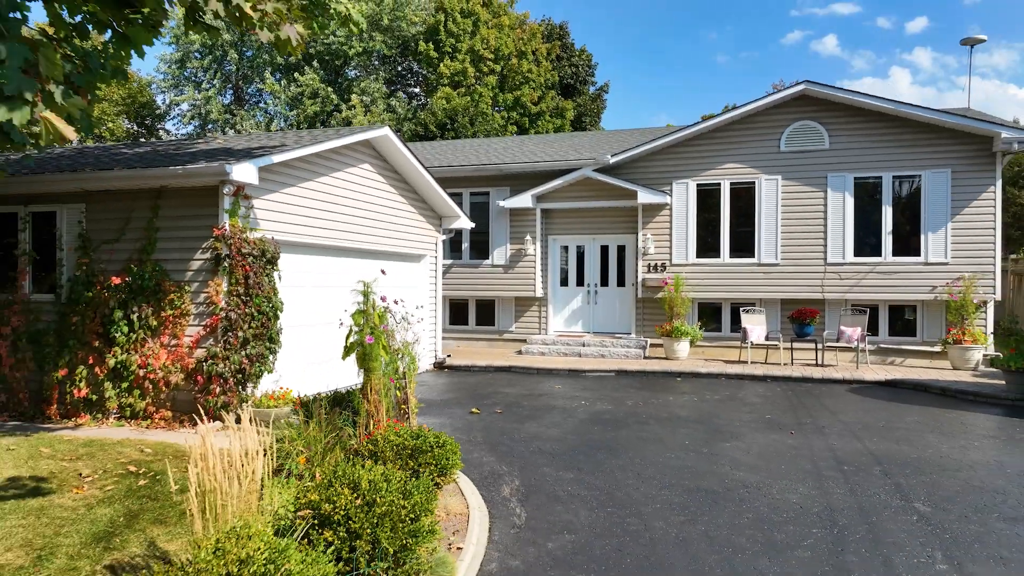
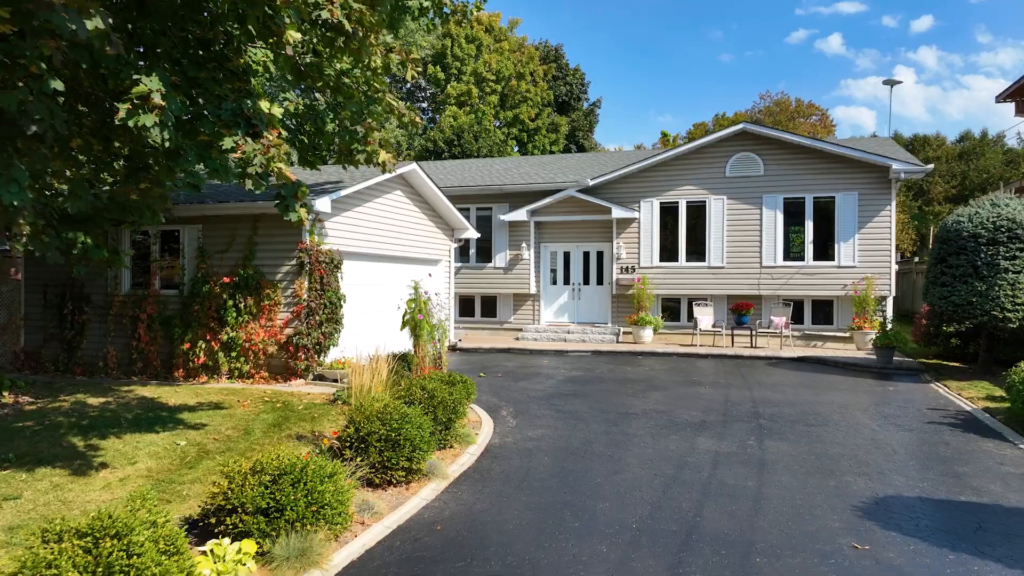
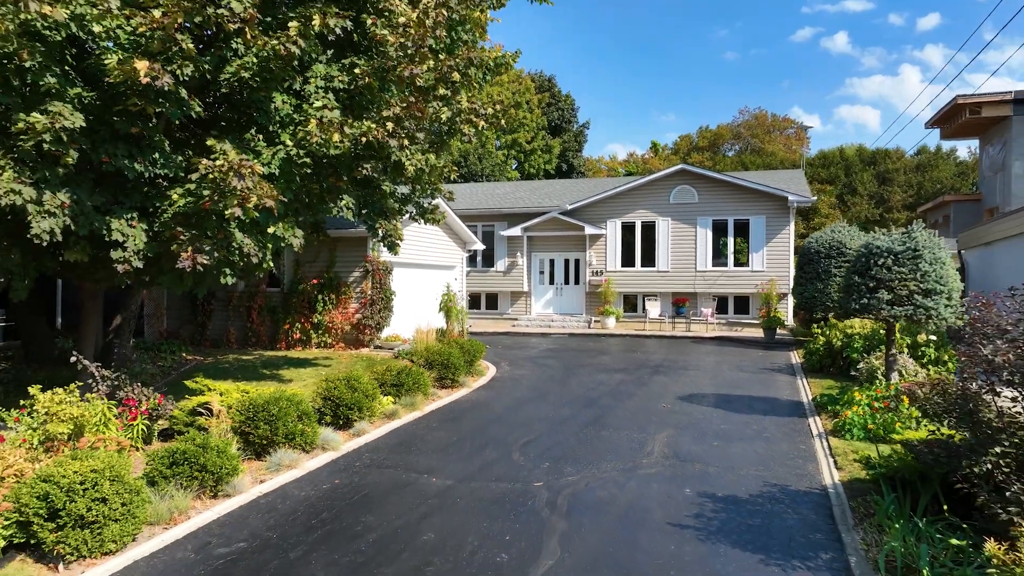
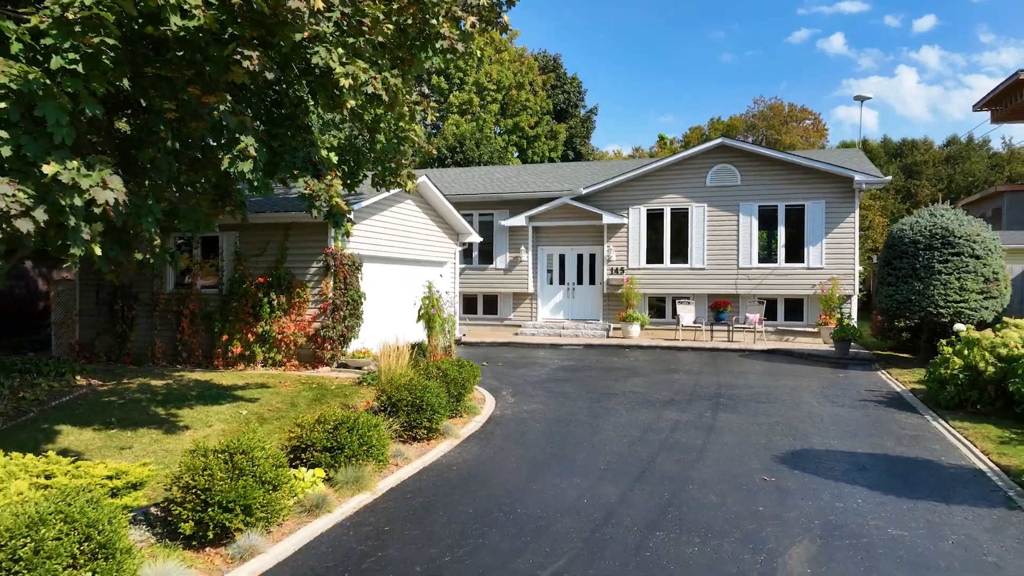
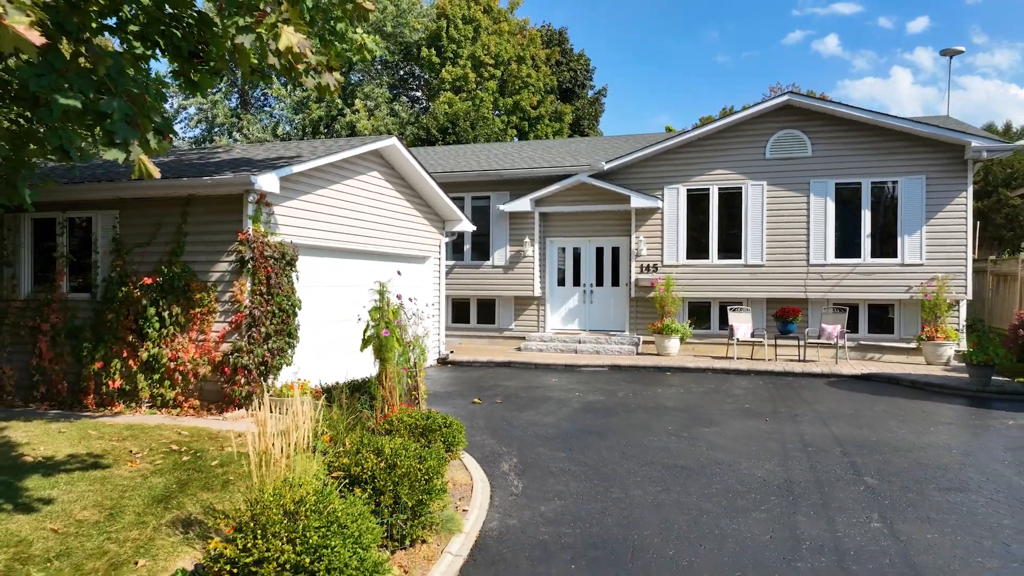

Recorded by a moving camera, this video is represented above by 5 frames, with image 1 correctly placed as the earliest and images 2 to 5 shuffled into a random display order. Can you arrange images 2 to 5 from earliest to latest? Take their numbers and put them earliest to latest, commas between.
5, 2, 4, 3
